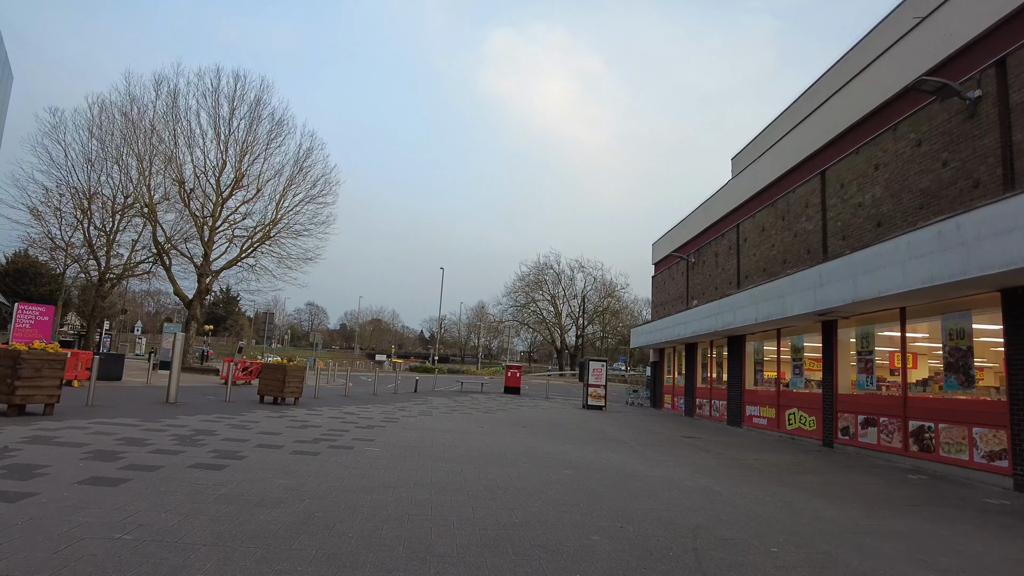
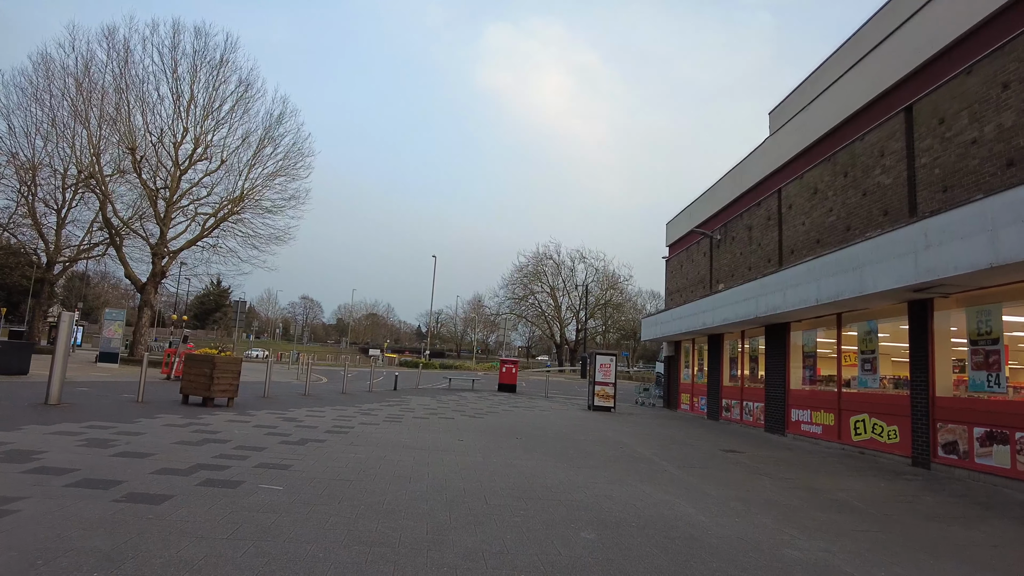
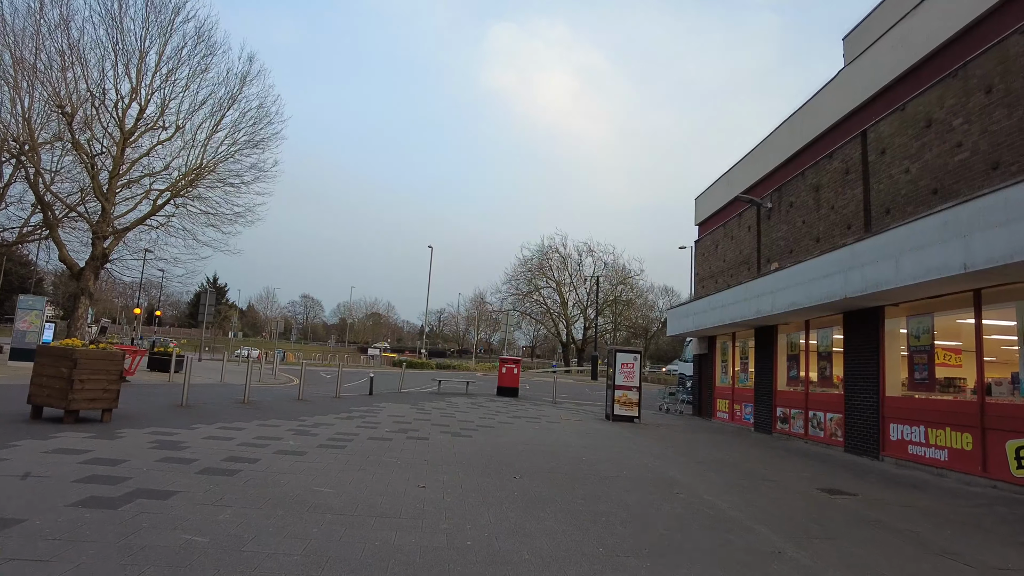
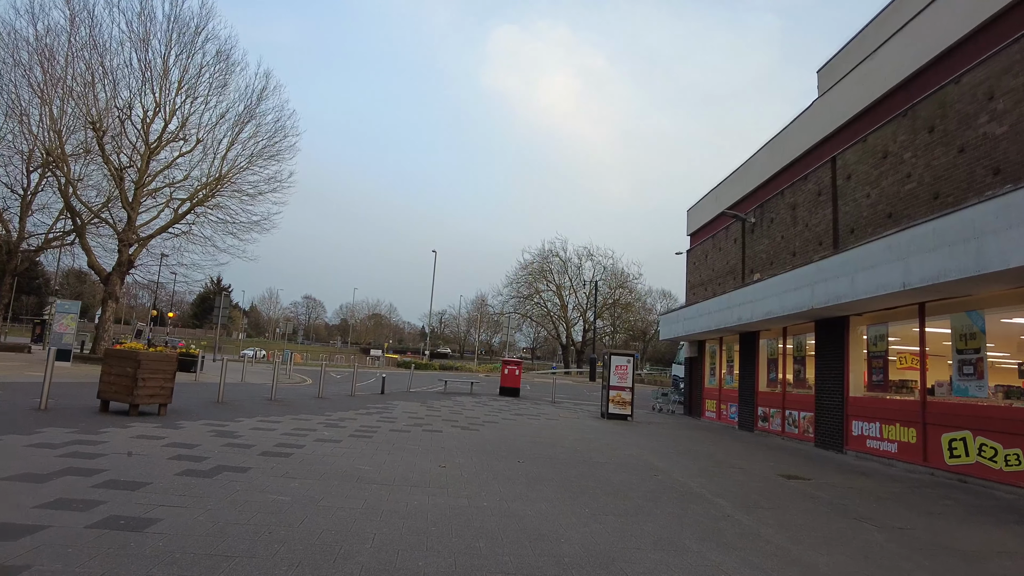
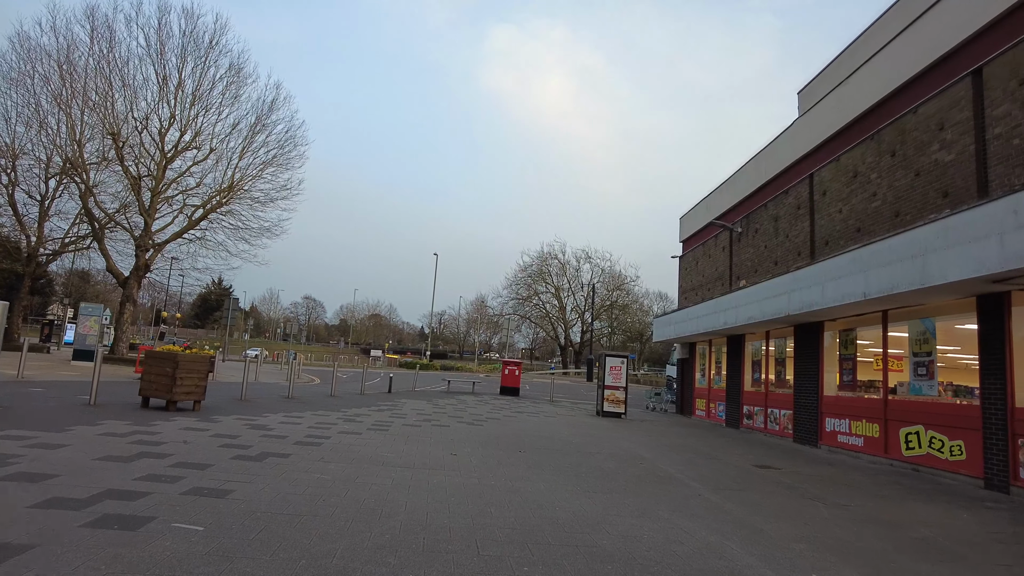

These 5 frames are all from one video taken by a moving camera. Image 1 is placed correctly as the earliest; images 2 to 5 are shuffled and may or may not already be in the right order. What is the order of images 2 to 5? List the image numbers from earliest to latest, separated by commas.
2, 5, 4, 3
